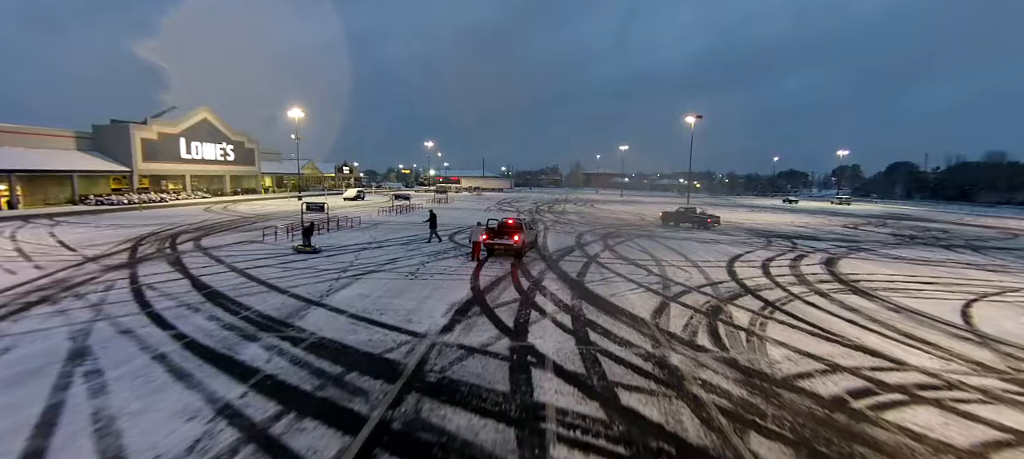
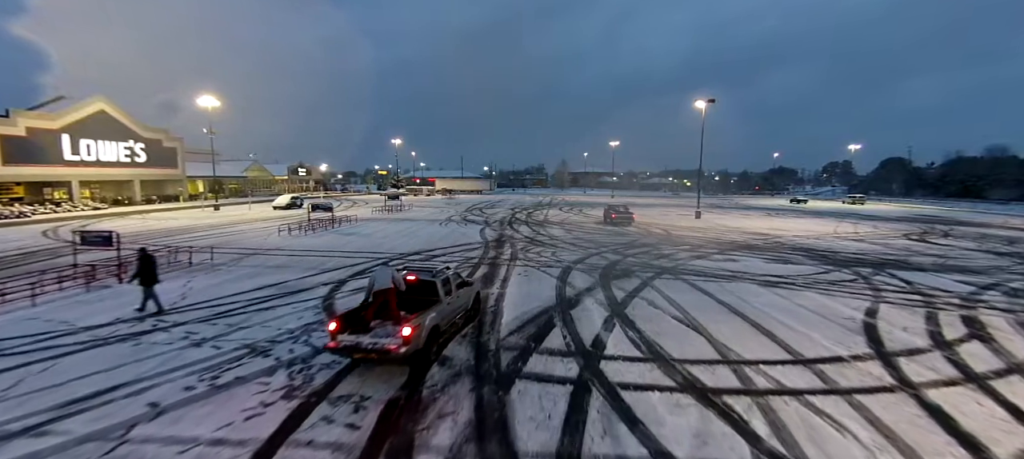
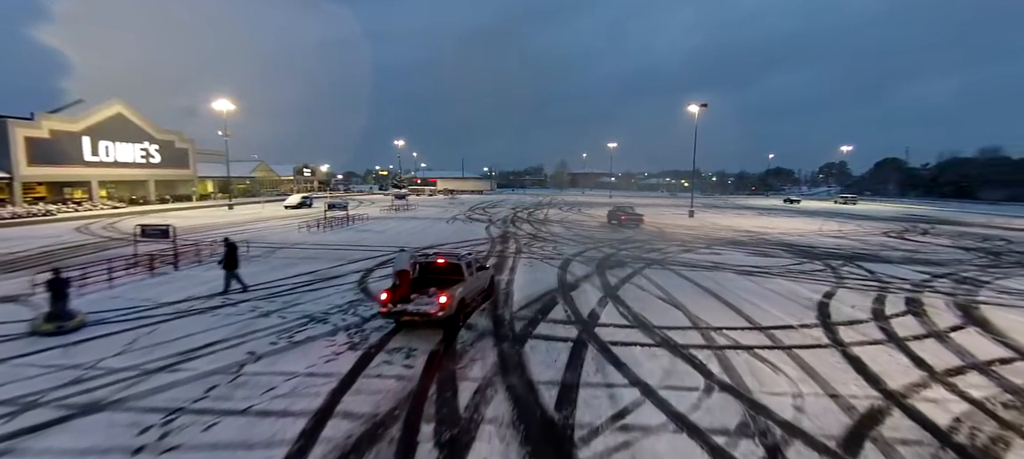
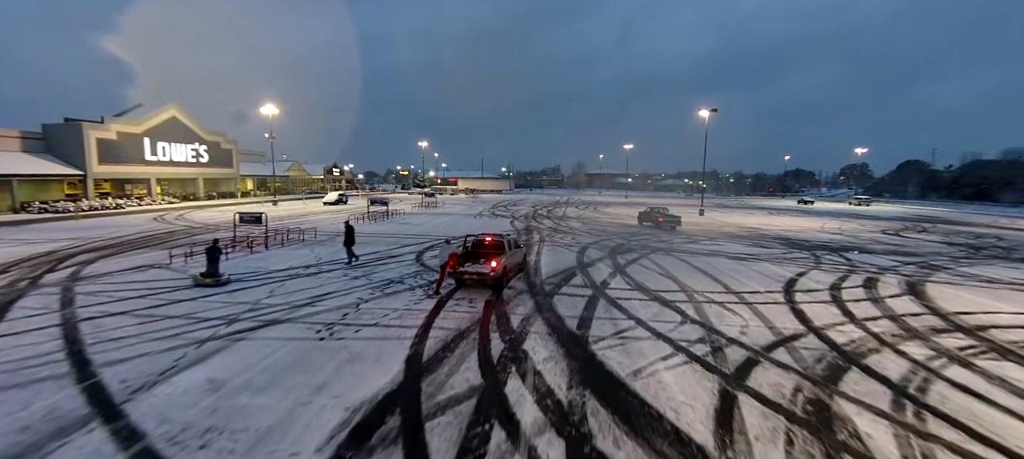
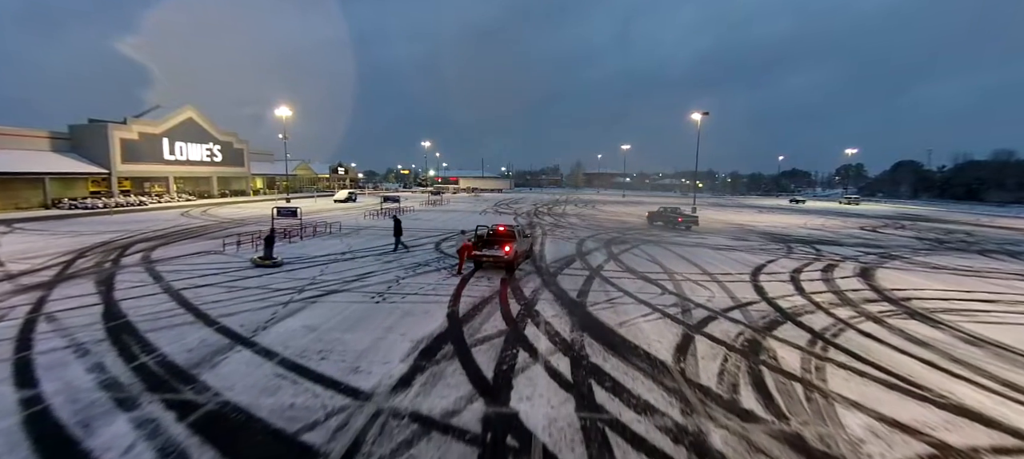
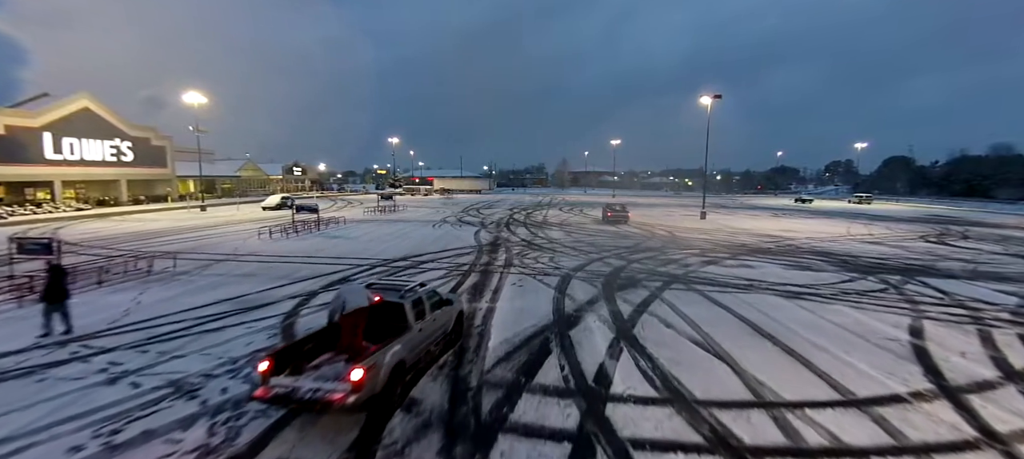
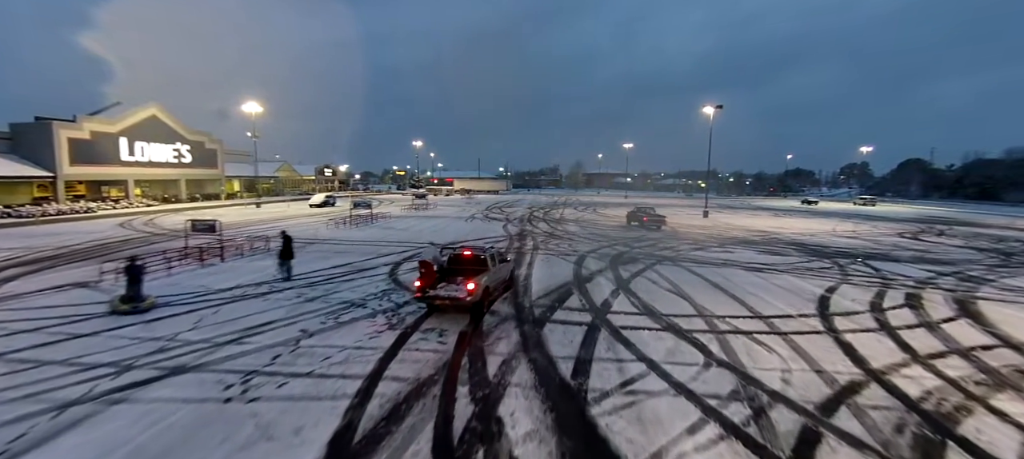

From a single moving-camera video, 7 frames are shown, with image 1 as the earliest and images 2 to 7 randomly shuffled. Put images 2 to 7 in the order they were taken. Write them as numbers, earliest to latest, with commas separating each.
5, 4, 7, 3, 2, 6
